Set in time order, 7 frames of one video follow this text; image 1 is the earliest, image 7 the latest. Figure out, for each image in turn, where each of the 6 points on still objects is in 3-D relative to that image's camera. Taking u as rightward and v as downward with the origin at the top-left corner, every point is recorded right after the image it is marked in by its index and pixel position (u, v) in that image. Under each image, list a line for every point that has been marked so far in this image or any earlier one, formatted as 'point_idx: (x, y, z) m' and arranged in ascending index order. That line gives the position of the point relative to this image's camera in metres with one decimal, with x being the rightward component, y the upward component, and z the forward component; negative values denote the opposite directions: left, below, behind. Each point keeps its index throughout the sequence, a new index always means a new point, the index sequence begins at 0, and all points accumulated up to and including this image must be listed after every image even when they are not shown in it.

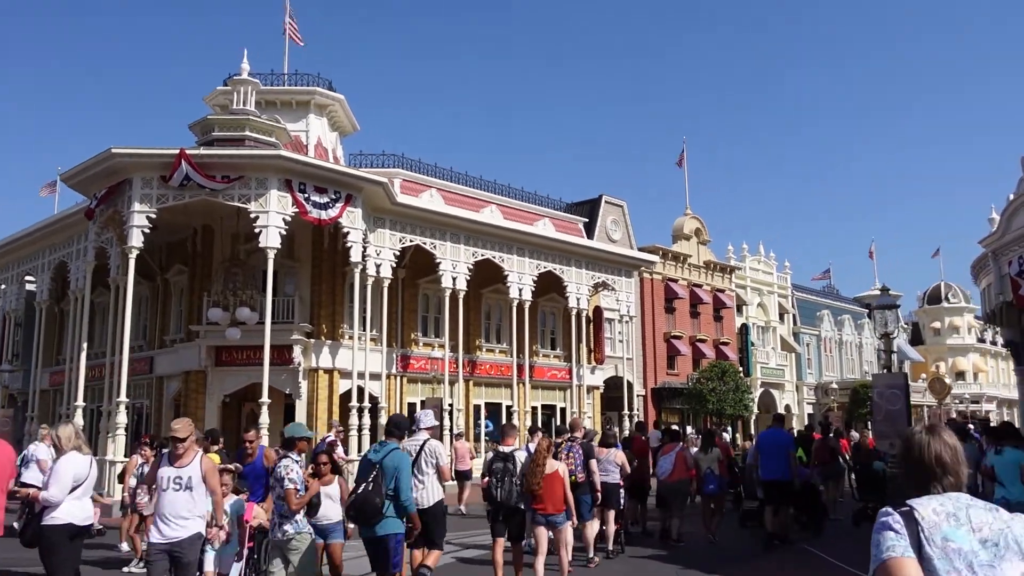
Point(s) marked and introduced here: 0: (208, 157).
0: (-6.7, +2.9, +19.3) m
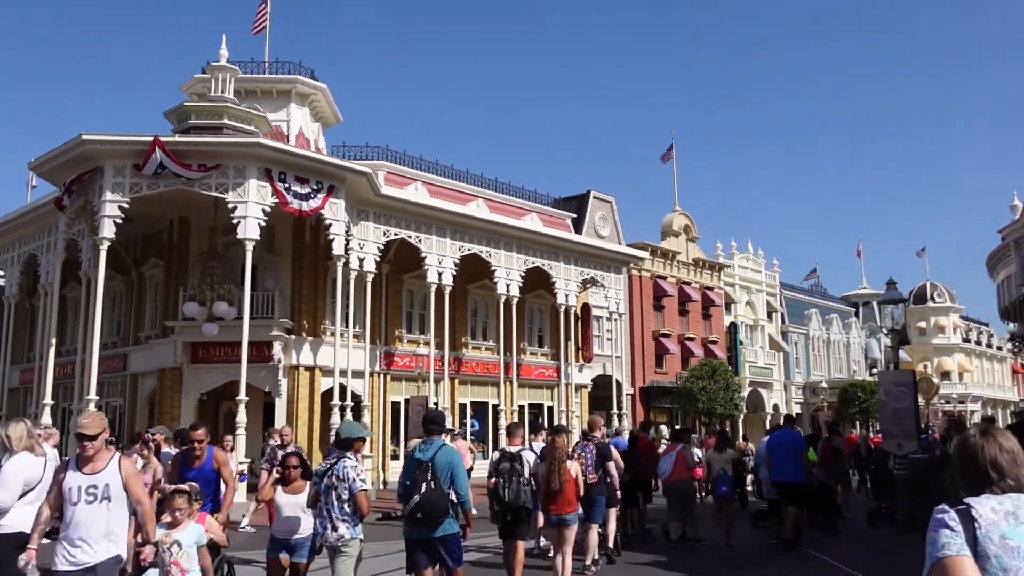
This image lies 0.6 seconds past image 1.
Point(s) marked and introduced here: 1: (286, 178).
0: (-7.0, +3.1, +18.5) m
1: (-5.1, +2.5, +19.5) m
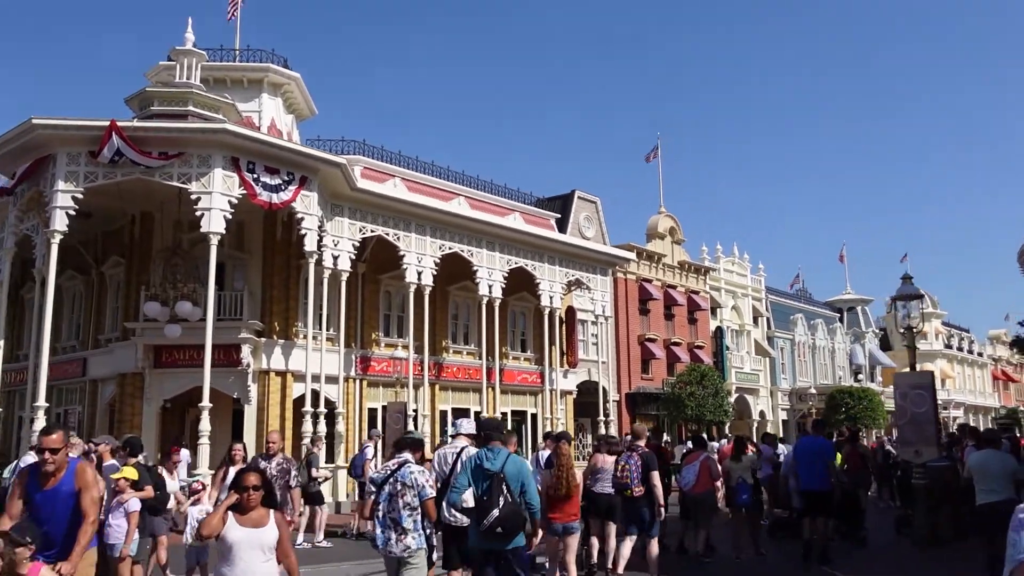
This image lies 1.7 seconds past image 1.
0: (-7.3, +3.1, +17.2) m
1: (-5.4, +2.5, +18.2) m
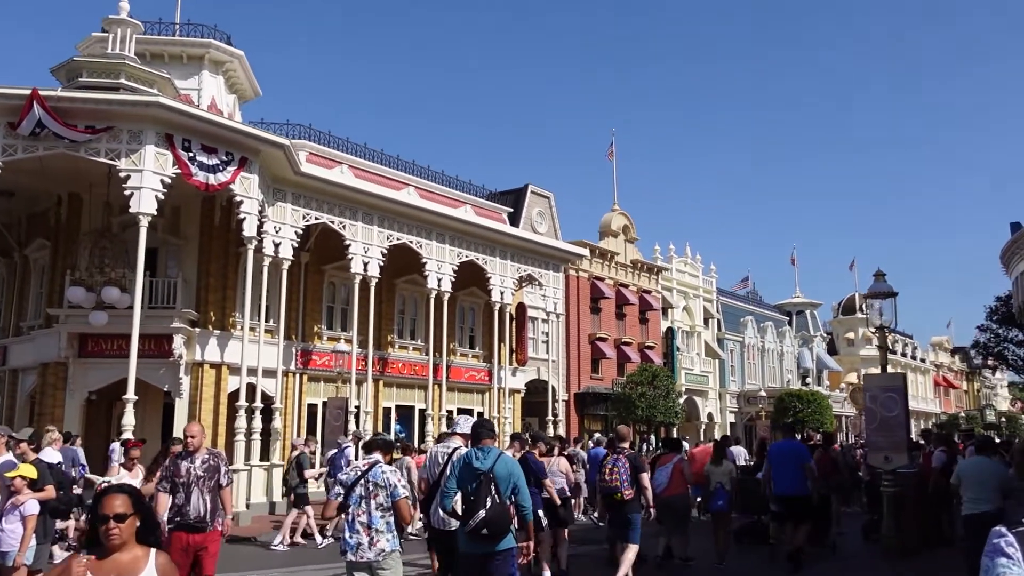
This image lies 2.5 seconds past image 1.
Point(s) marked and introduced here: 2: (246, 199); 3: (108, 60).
0: (-8.1, +3.4, +15.9) m
1: (-6.3, +2.8, +17.1) m
2: (-5.6, +1.9, +18.2) m
3: (-8.7, +4.9, +18.7) m
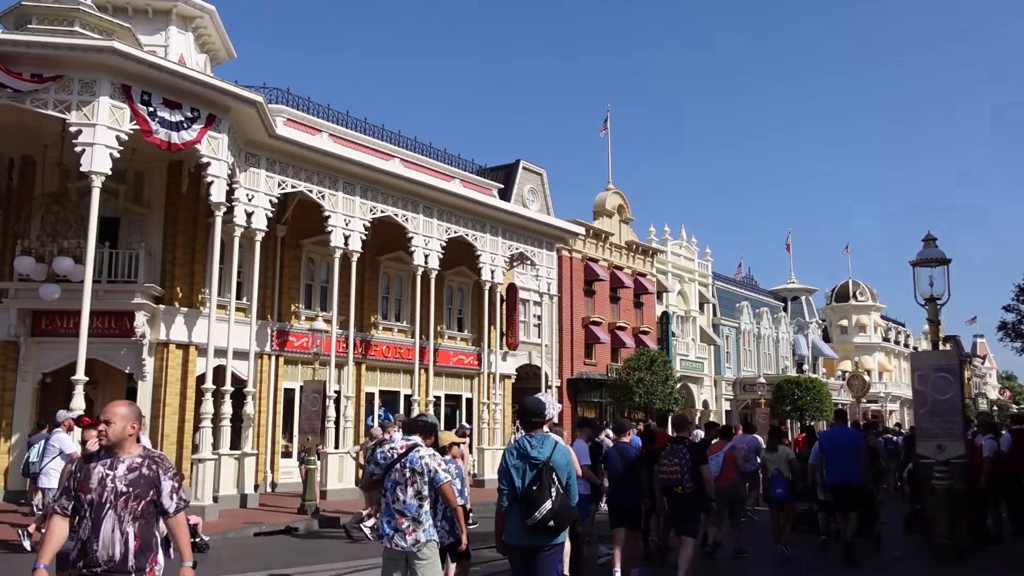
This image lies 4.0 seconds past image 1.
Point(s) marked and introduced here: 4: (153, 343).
0: (-8.2, +4.0, +14.2) m
1: (-6.4, +3.3, +15.4) m
2: (-5.6, +2.4, +16.5) m
3: (-8.8, +5.5, +16.9) m
4: (-7.6, -1.2, +18.4) m
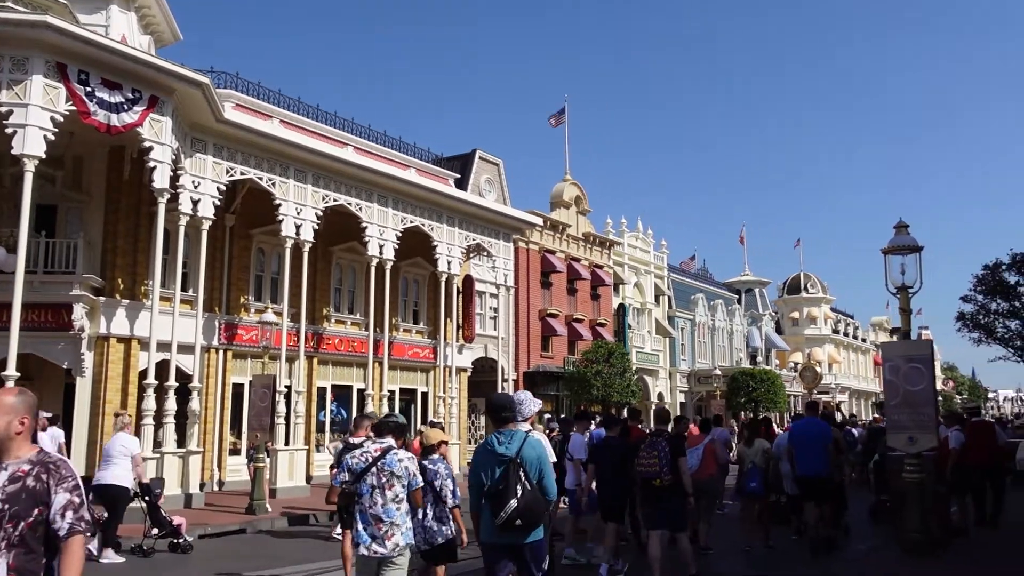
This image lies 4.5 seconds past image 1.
0: (-8.8, +4.1, +13.3) m
1: (-7.1, +3.5, +14.5) m
2: (-6.4, +2.6, +15.7) m
3: (-9.5, +5.6, +16.0) m
4: (-8.4, -1.0, +17.5) m
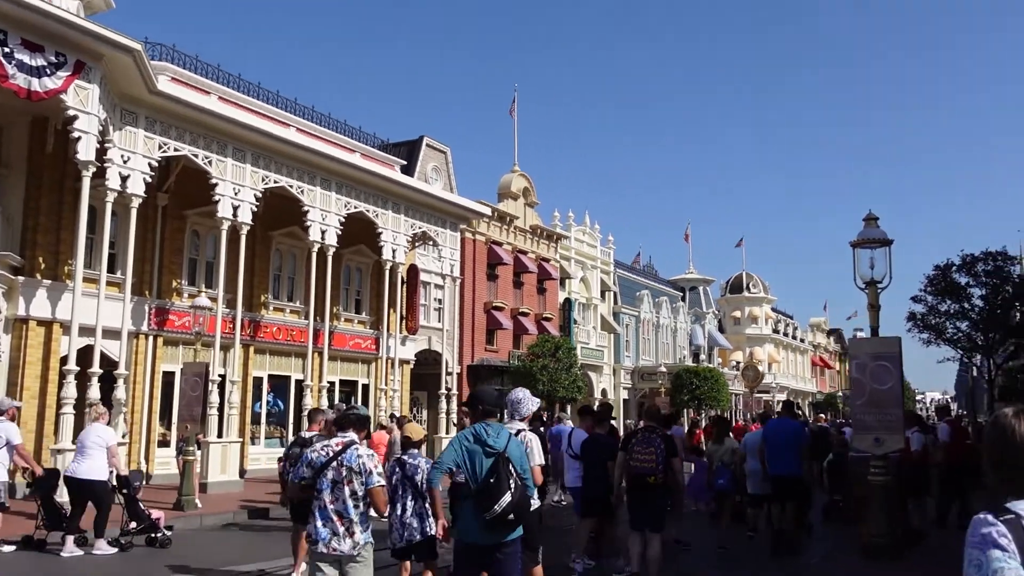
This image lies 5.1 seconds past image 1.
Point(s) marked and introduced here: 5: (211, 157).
0: (-9.4, +4.5, +12.0) m
1: (-7.8, +3.8, +13.4) m
2: (-7.2, +2.9, +14.6) m
3: (-10.3, +6.1, +14.7) m
4: (-9.4, -0.6, +16.3) m
5: (-6.3, +2.7, +18.3) m
